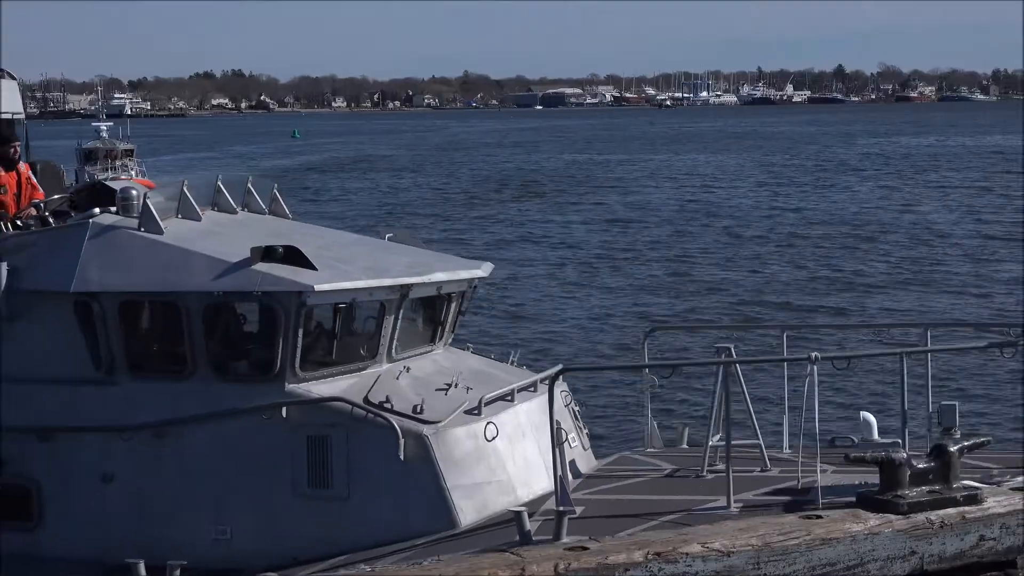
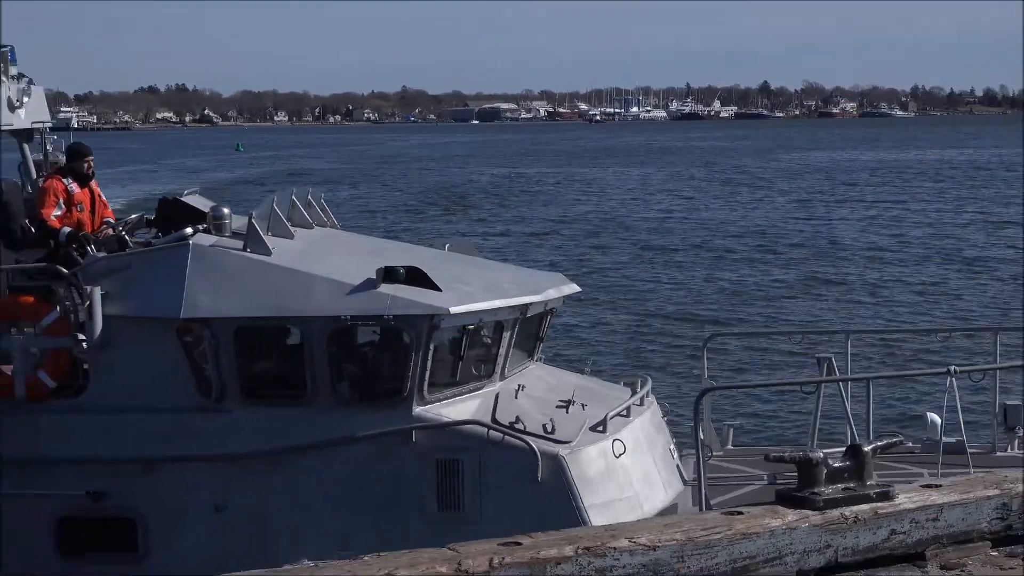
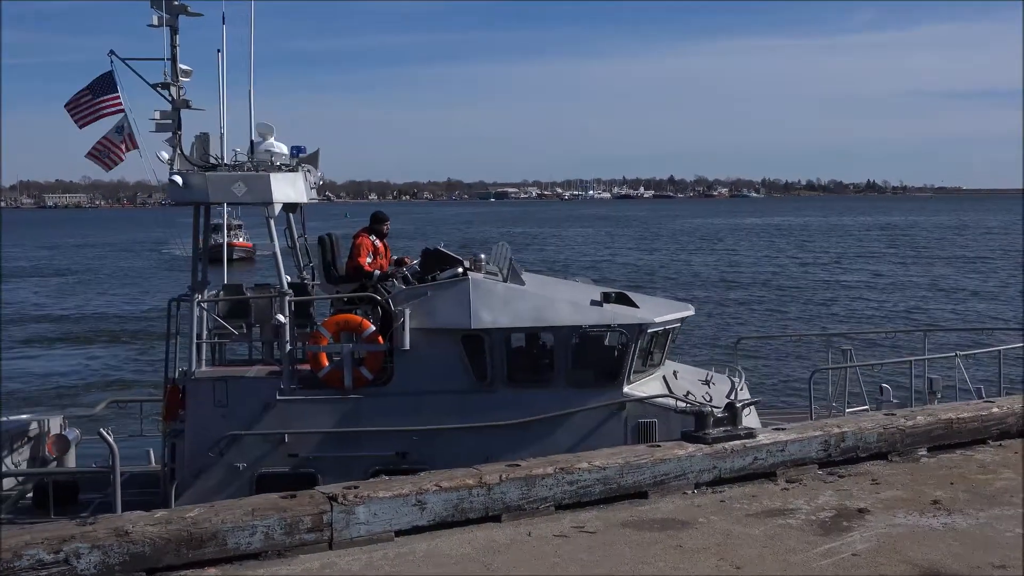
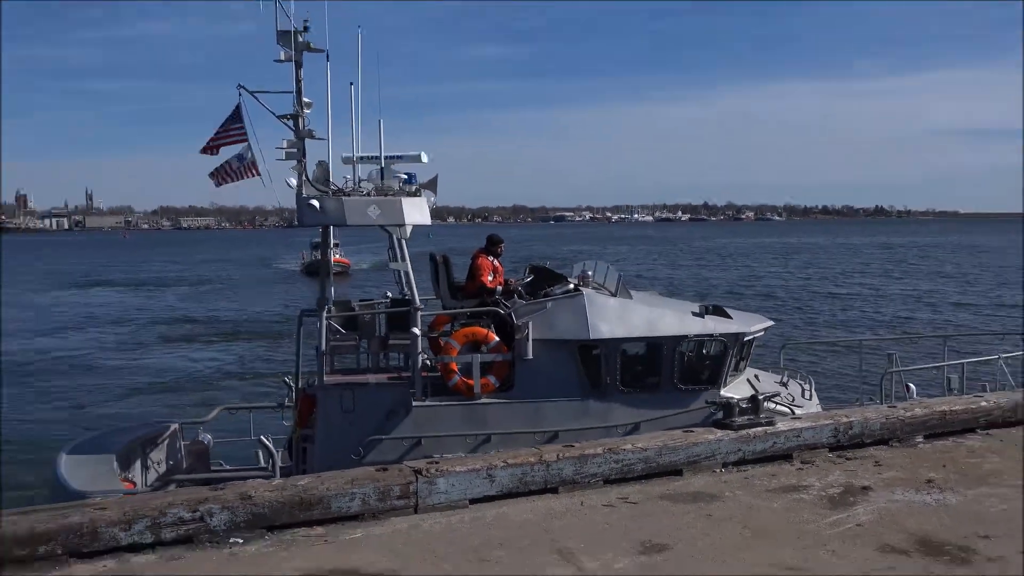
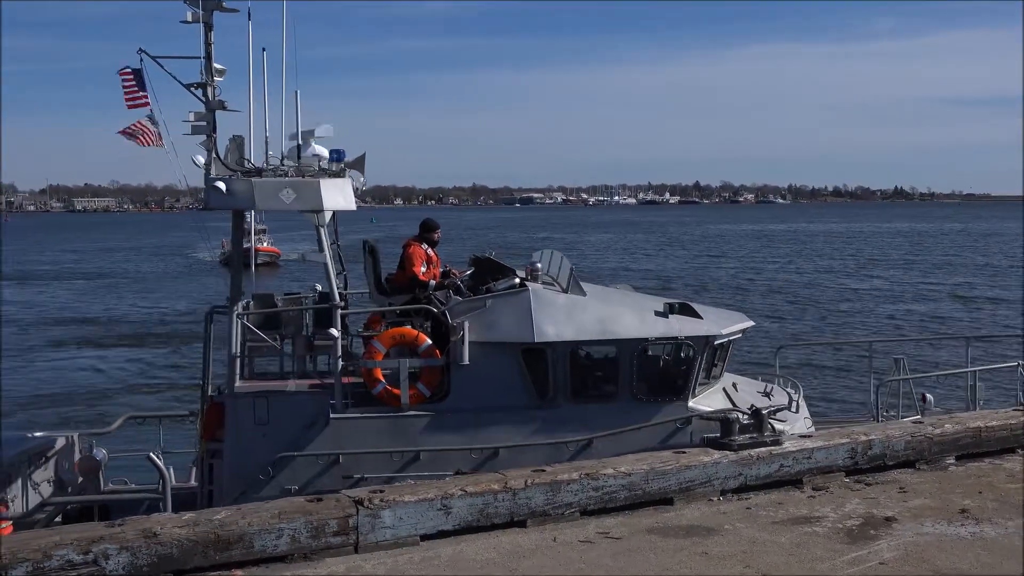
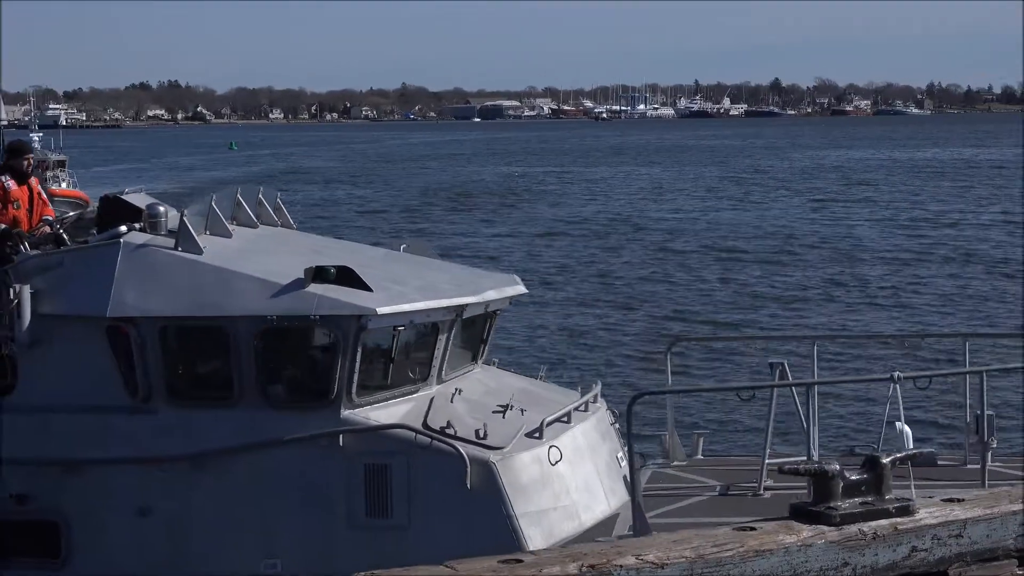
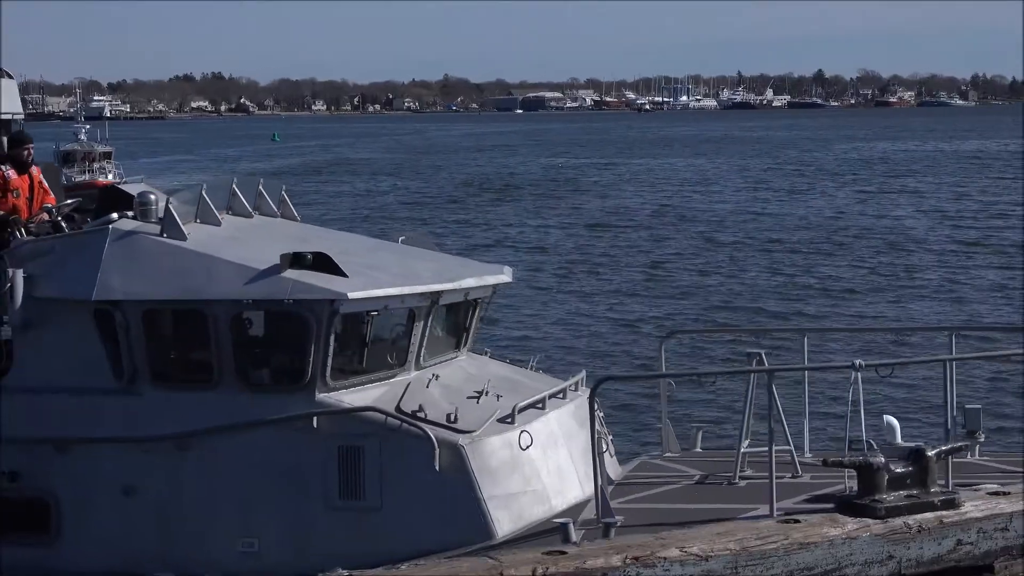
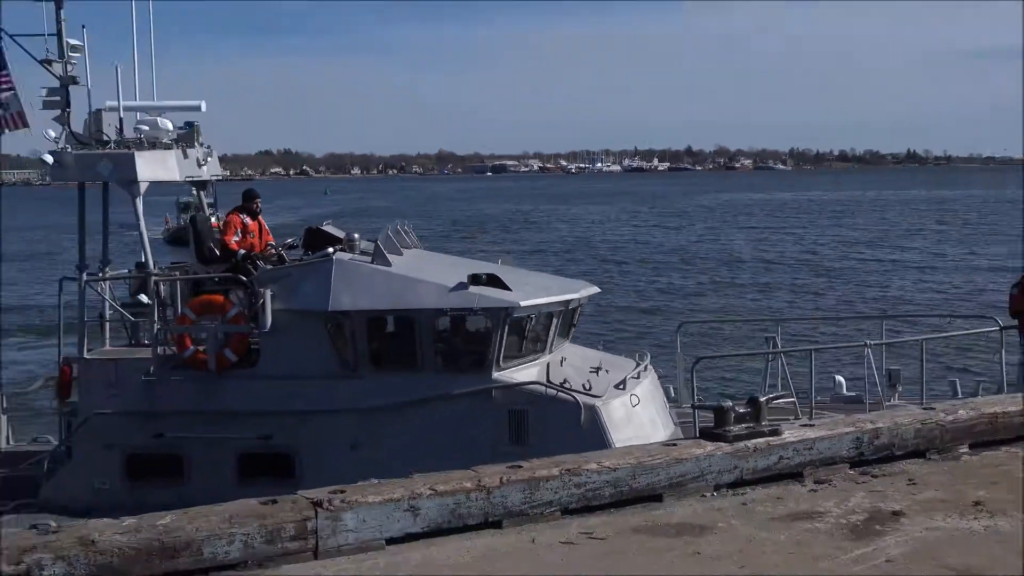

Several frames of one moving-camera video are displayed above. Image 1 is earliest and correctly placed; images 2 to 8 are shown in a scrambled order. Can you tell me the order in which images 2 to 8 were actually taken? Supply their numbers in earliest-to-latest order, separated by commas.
7, 6, 2, 8, 3, 5, 4
